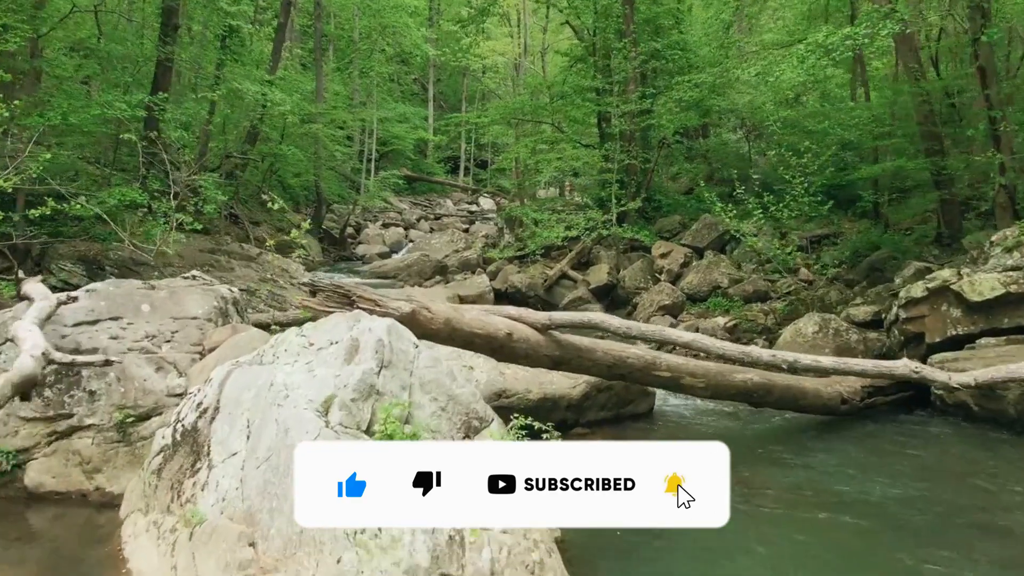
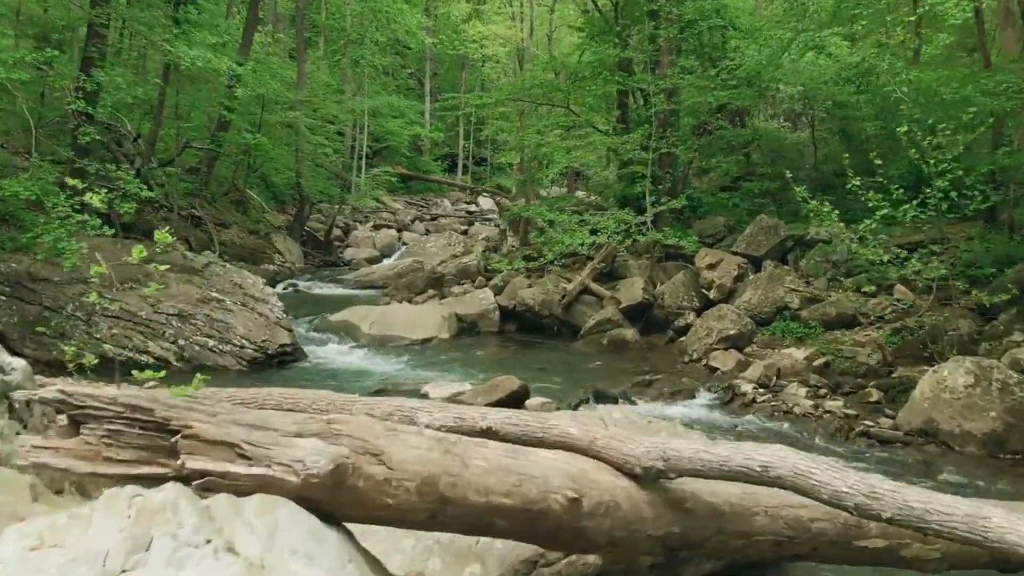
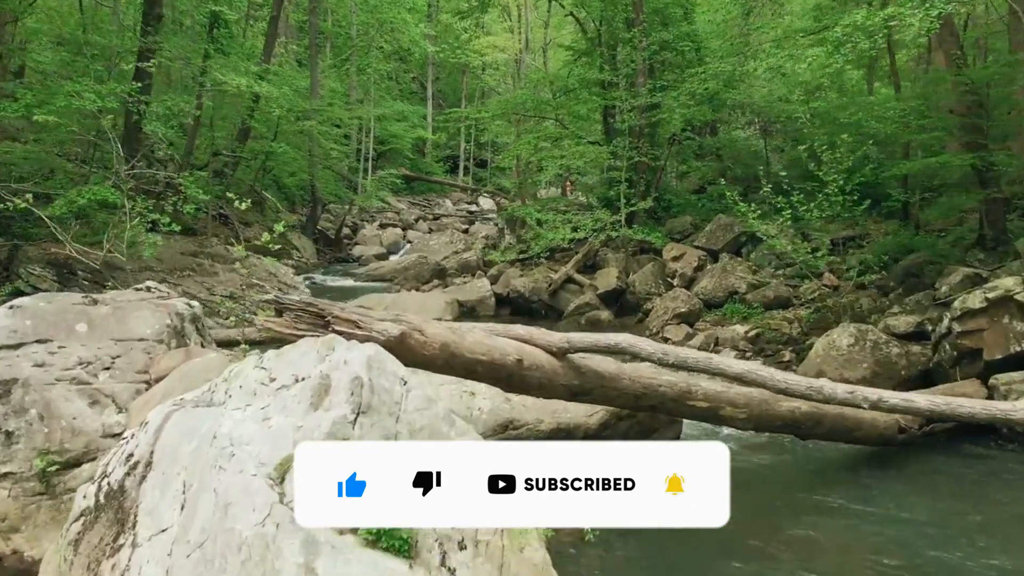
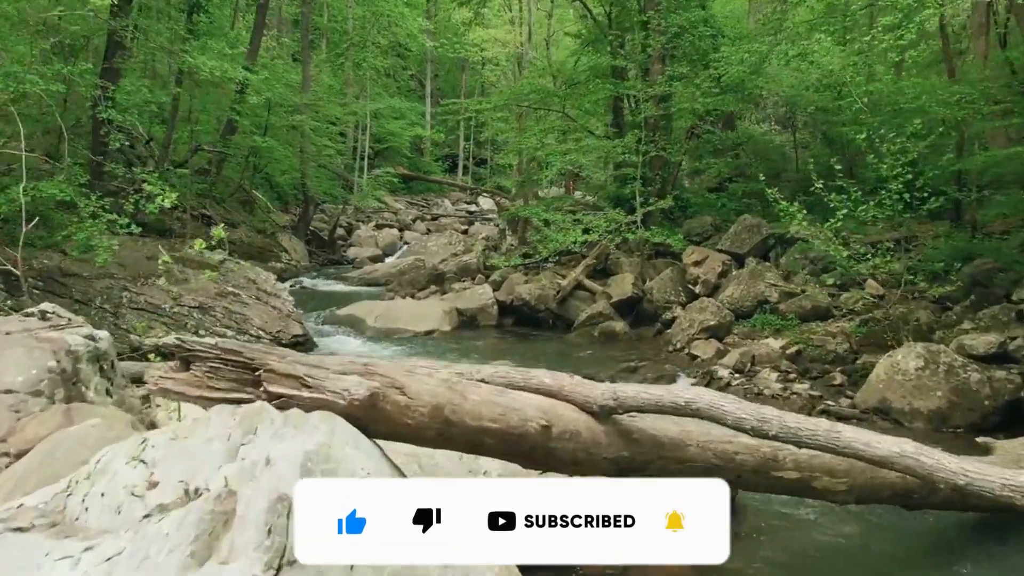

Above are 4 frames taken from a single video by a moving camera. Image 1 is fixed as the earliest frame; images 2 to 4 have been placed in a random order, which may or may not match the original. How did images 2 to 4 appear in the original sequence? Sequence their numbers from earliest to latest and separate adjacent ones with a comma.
3, 4, 2
